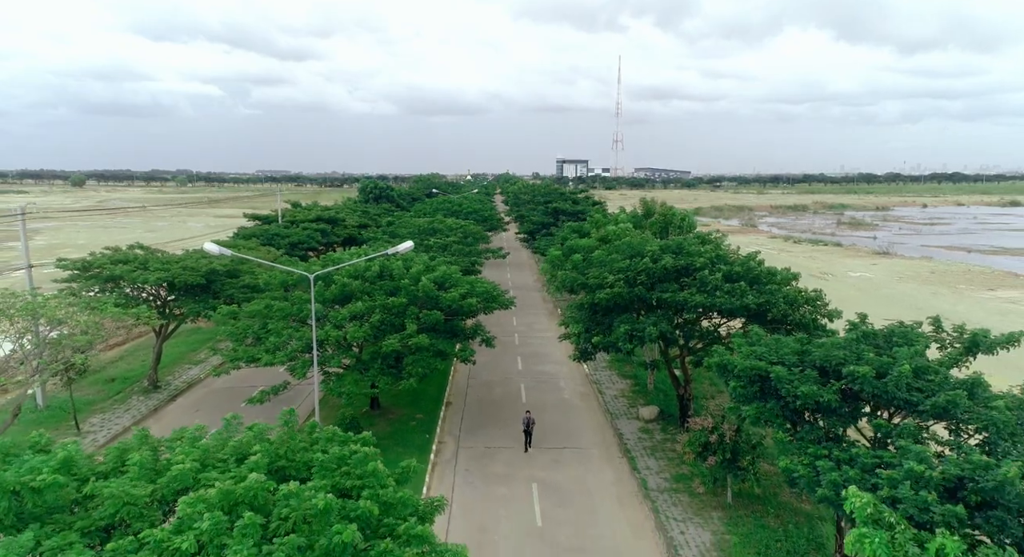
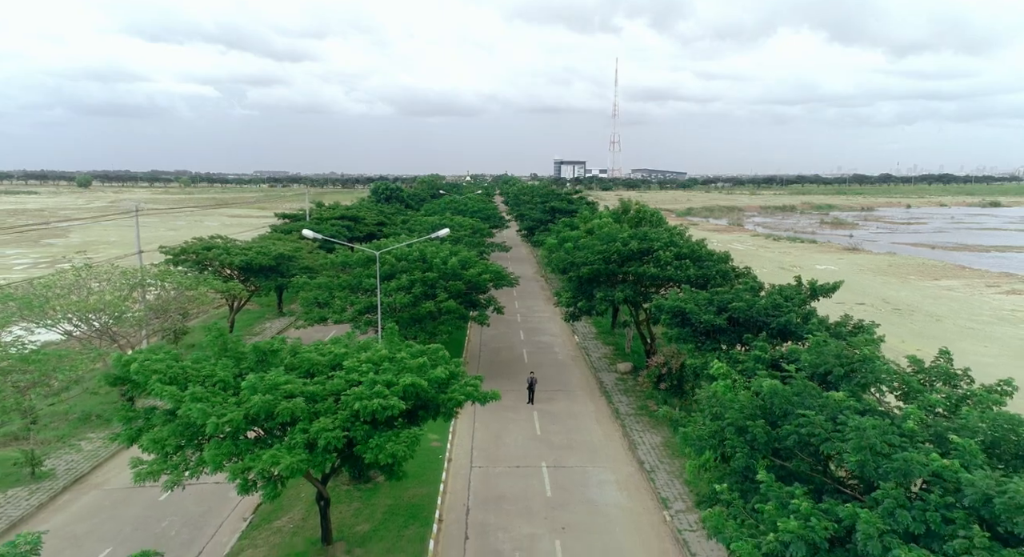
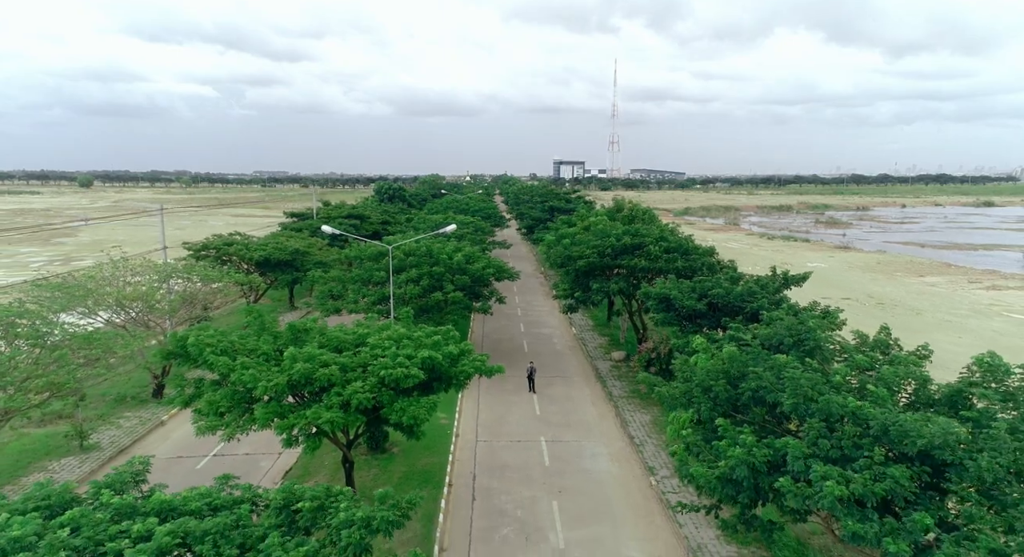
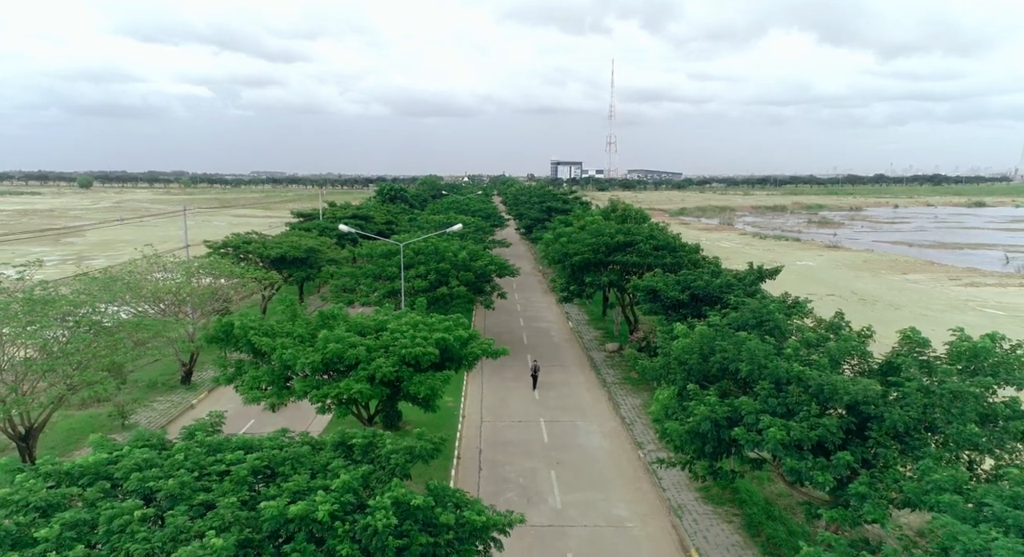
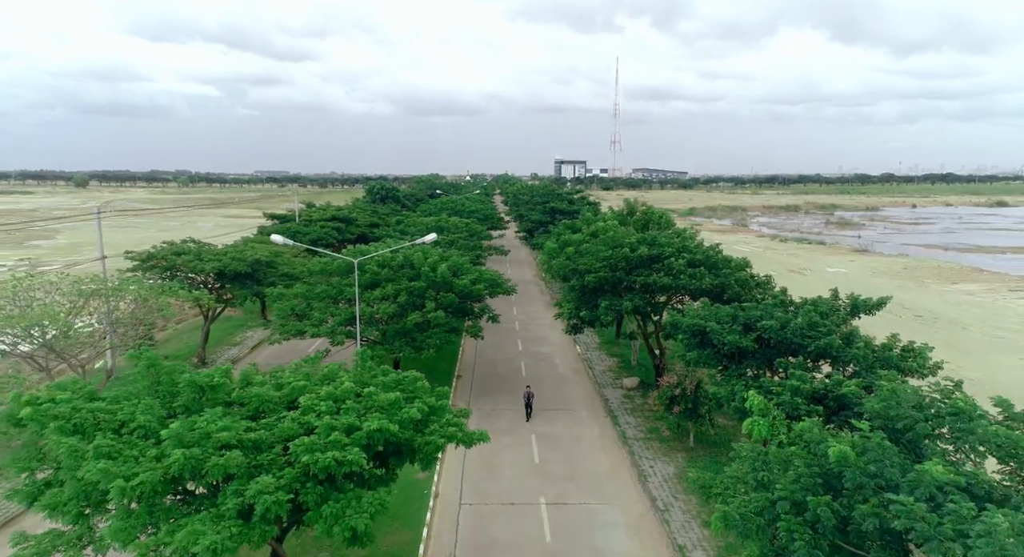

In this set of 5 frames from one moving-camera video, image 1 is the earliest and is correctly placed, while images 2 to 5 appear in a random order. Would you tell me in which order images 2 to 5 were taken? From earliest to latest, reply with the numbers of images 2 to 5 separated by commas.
5, 2, 3, 4
